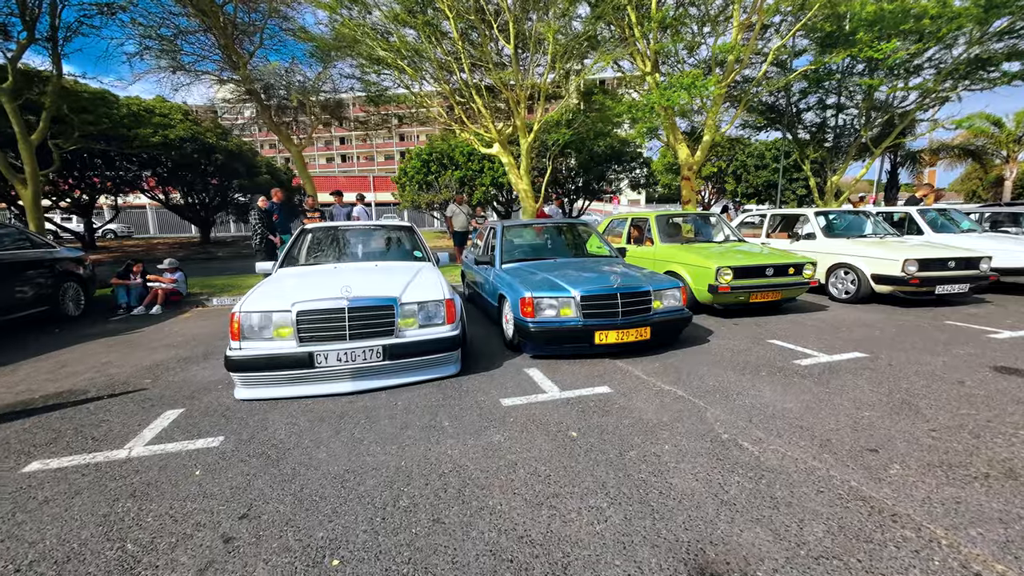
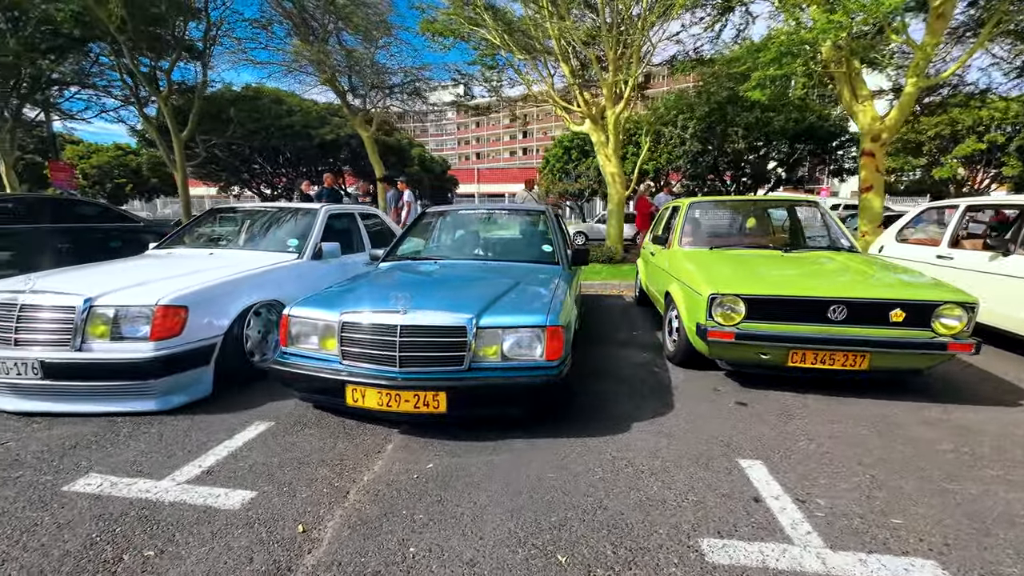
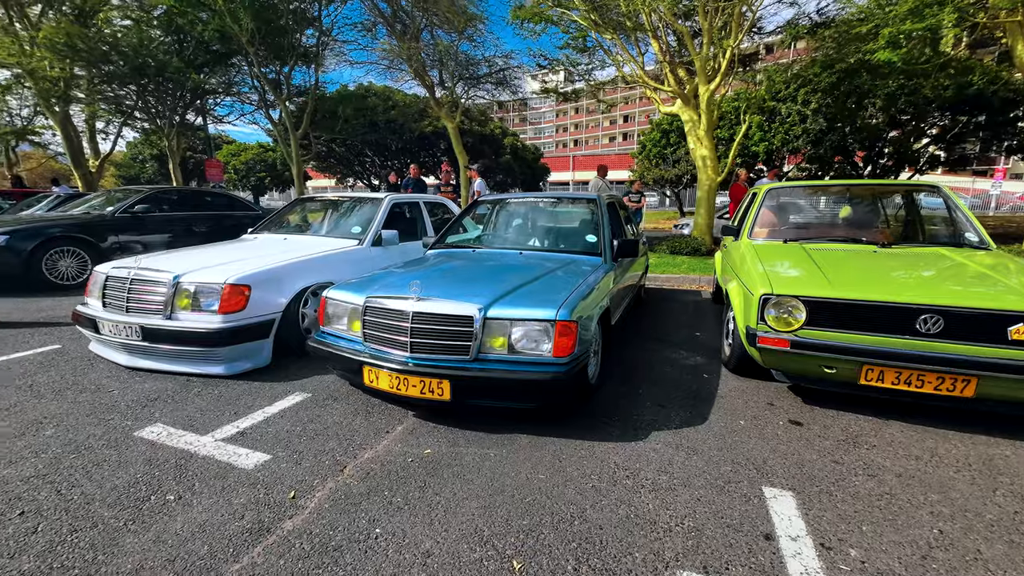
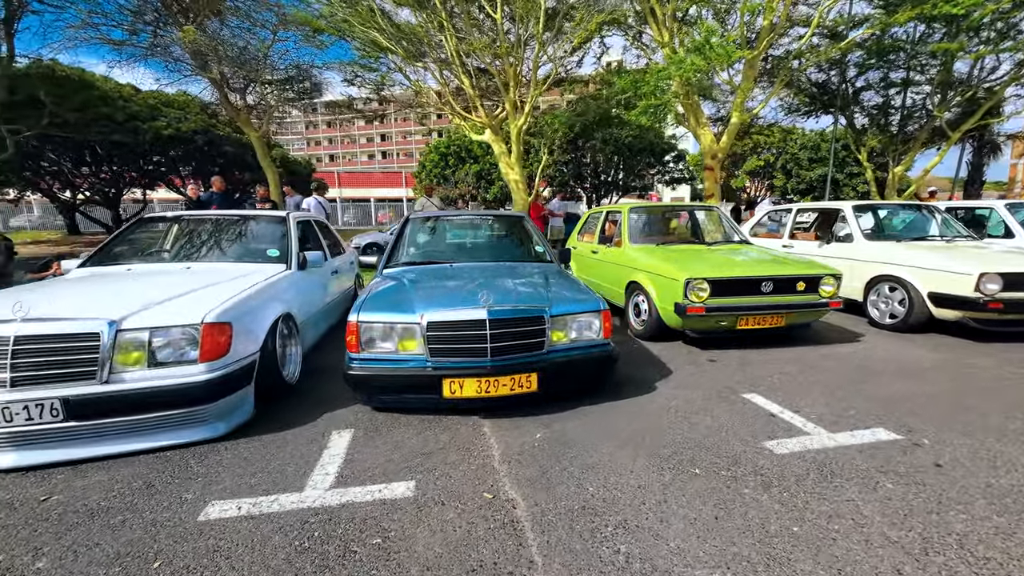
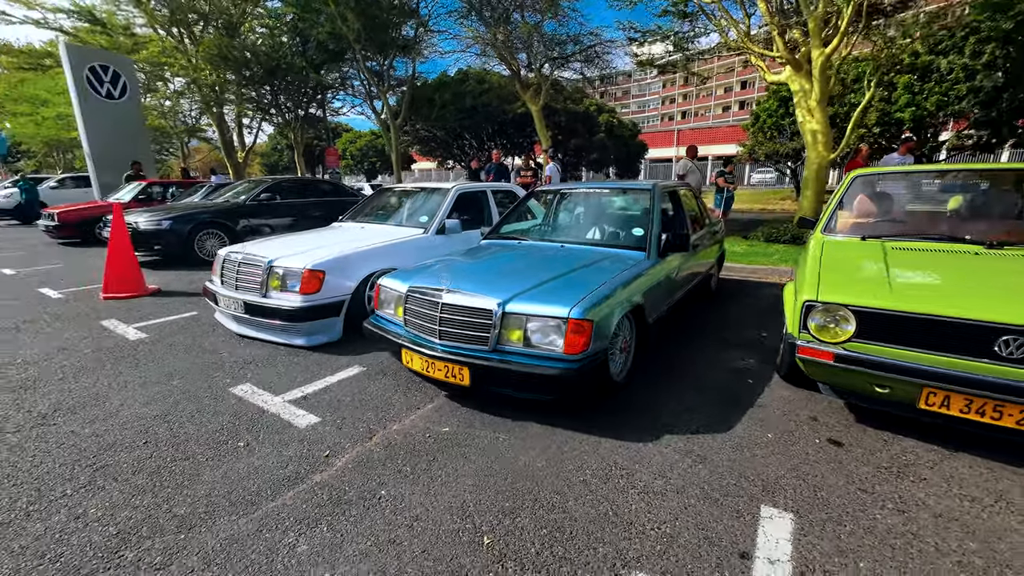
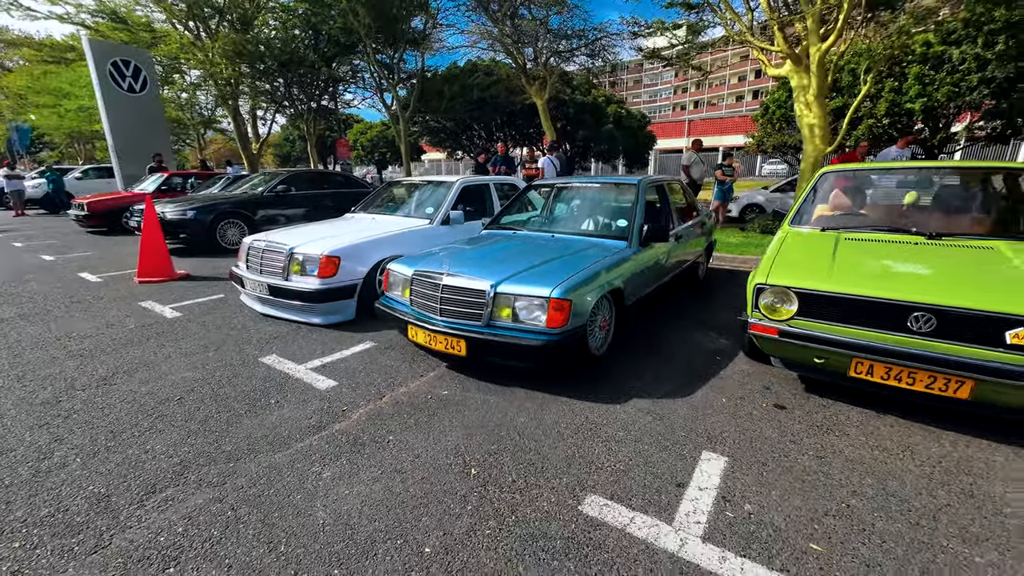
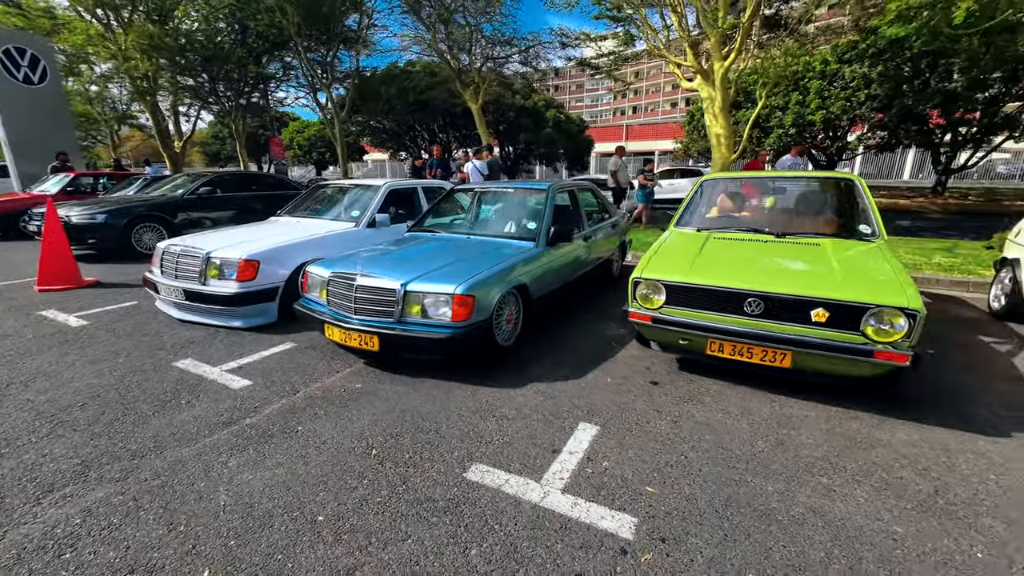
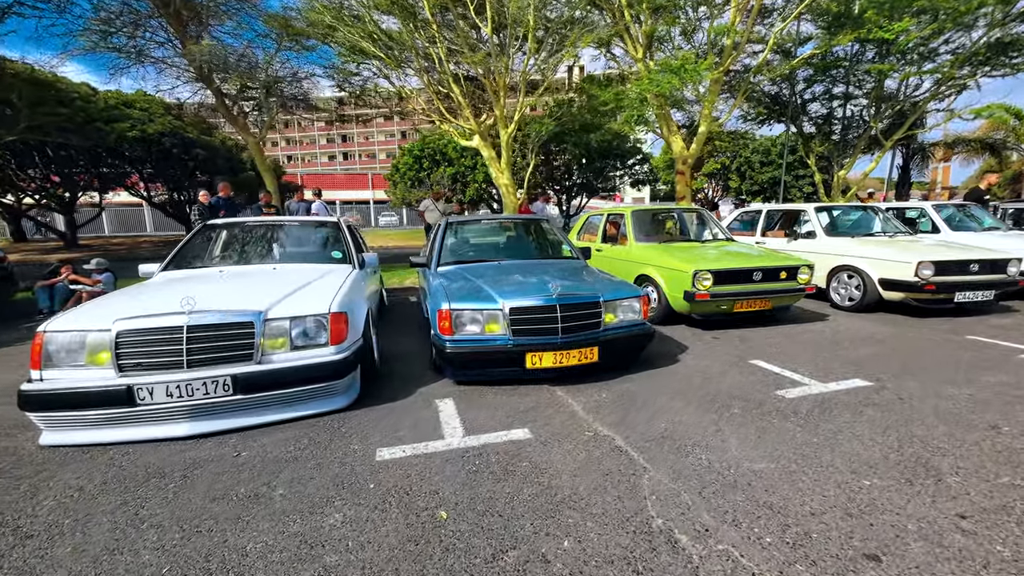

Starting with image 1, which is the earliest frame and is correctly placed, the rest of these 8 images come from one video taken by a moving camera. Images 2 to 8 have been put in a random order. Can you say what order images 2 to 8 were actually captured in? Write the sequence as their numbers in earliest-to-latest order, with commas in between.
8, 4, 2, 3, 5, 6, 7
